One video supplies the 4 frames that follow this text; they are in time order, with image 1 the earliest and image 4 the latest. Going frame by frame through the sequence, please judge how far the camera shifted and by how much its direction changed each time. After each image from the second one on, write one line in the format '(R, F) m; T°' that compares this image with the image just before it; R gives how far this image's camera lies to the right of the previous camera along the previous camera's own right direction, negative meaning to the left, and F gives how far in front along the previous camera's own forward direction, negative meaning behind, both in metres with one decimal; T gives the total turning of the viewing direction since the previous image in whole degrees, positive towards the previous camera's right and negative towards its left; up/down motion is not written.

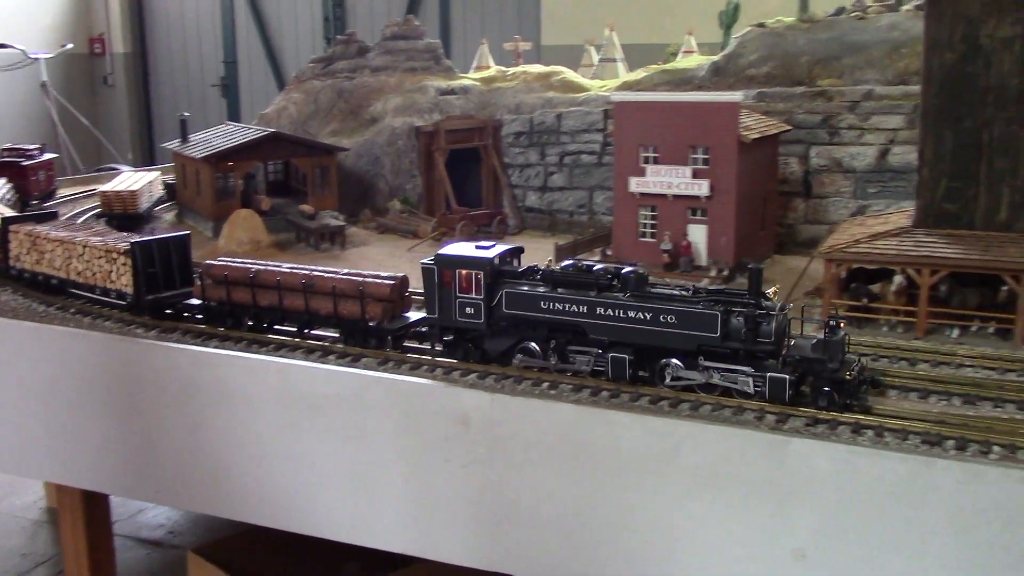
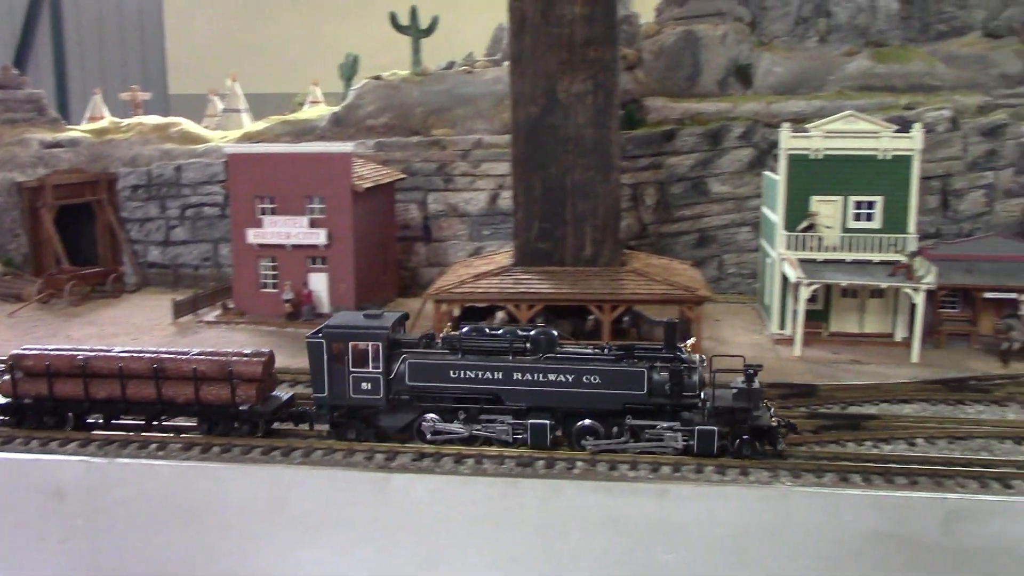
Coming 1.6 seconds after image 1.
(+0.4, -0.3) m; +18°
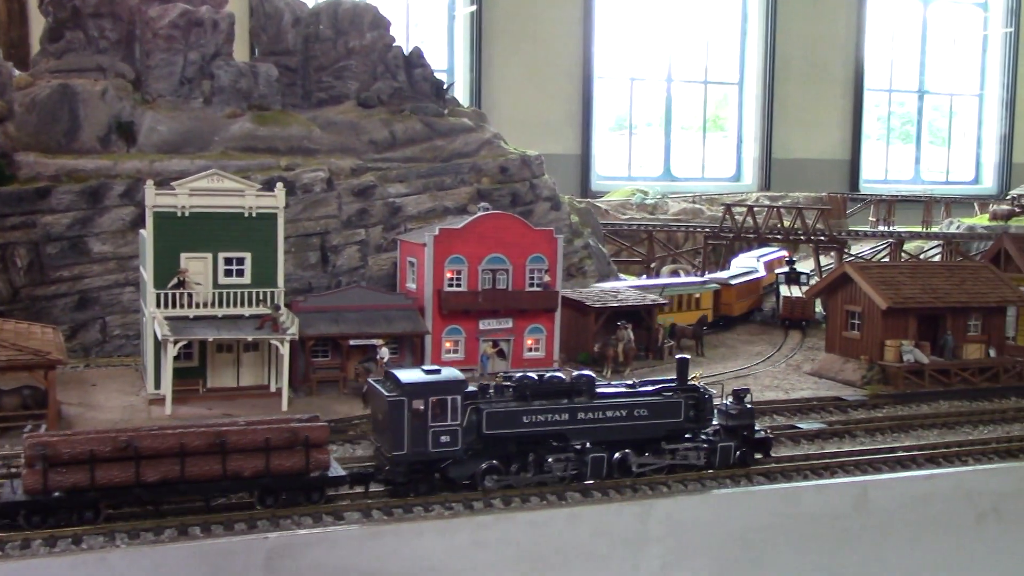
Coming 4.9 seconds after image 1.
(+1.0, -0.3) m; +29°
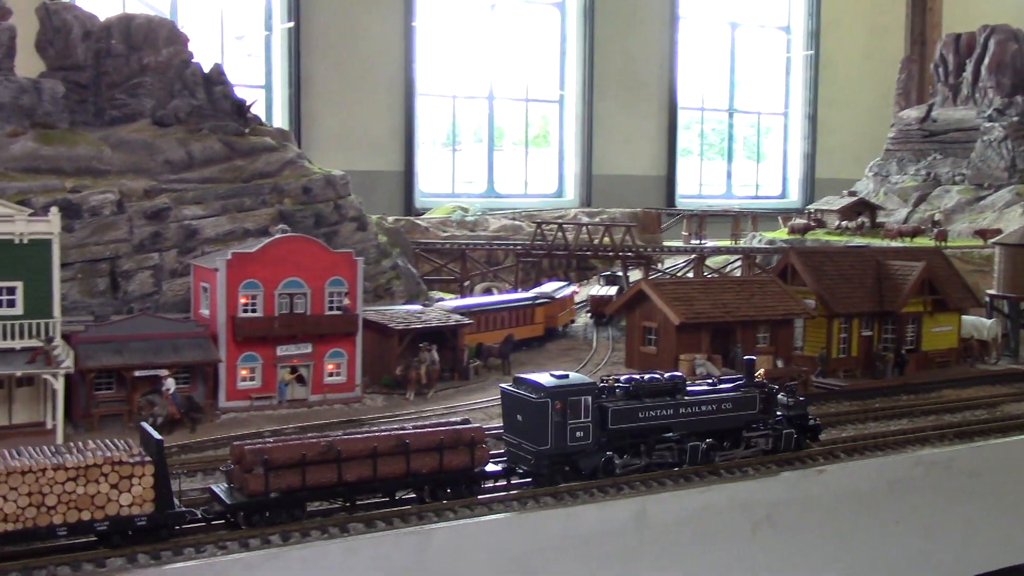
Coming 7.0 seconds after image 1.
(+0.6, 0.0) m; +9°
